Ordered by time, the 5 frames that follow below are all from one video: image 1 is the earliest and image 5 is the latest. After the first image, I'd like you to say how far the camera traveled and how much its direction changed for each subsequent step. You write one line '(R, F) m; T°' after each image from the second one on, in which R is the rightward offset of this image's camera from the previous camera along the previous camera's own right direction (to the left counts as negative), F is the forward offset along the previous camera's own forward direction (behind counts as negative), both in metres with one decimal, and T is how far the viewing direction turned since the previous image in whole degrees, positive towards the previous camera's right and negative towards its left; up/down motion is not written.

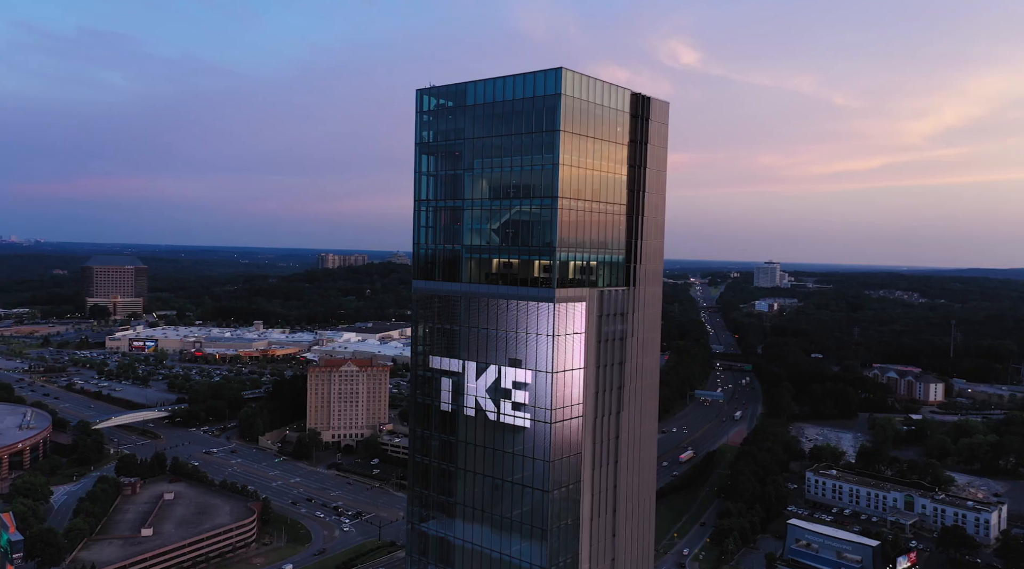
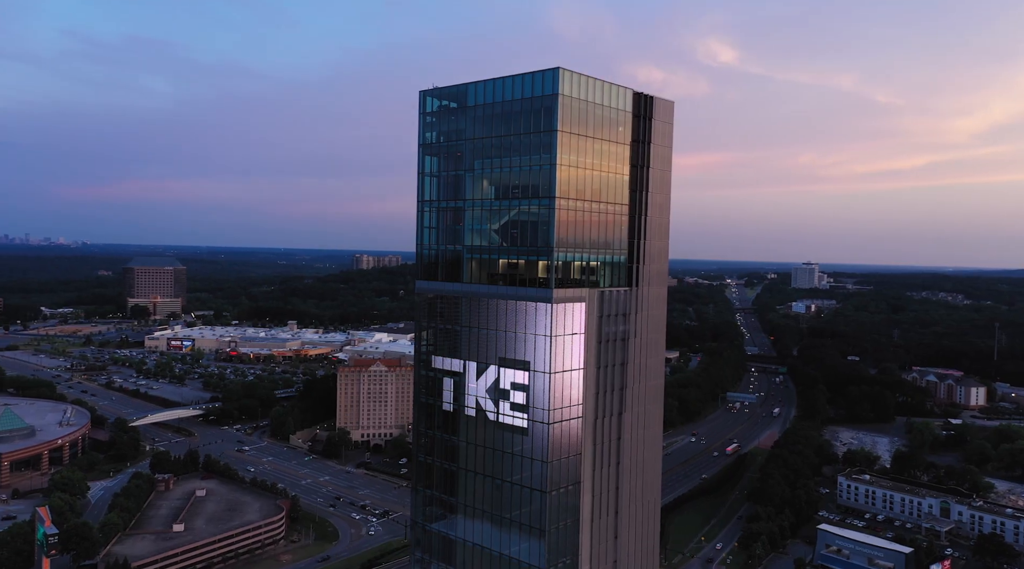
(+2.5, -0.1) m; -3°
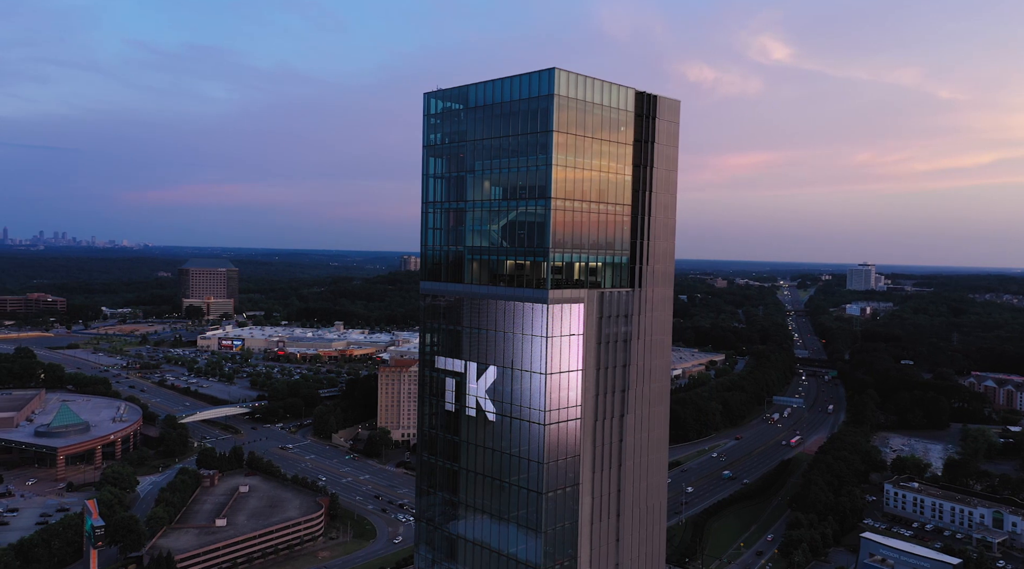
(+3.6, 0.0) m; -4°
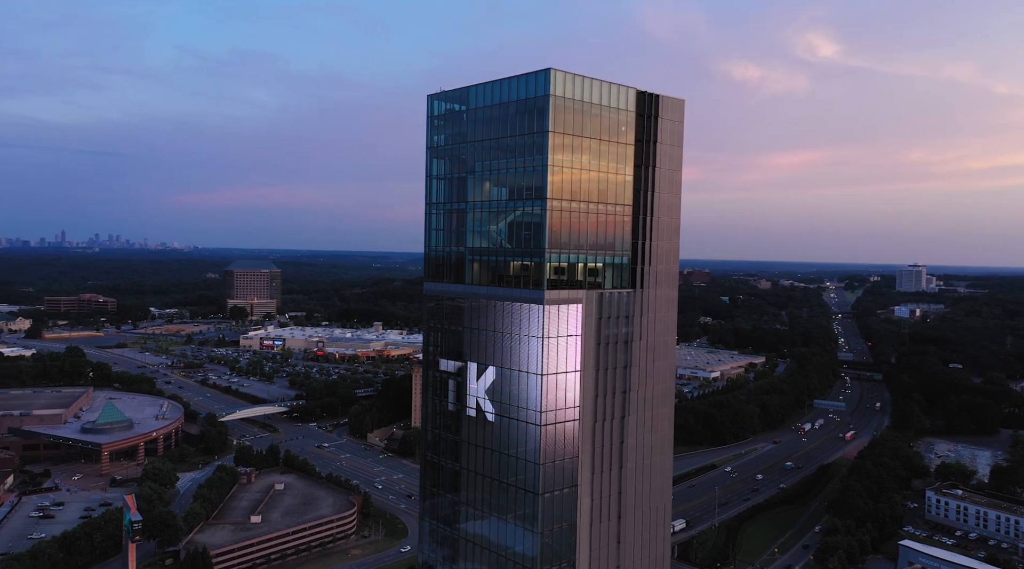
(+3.1, +0.1) m; -4°
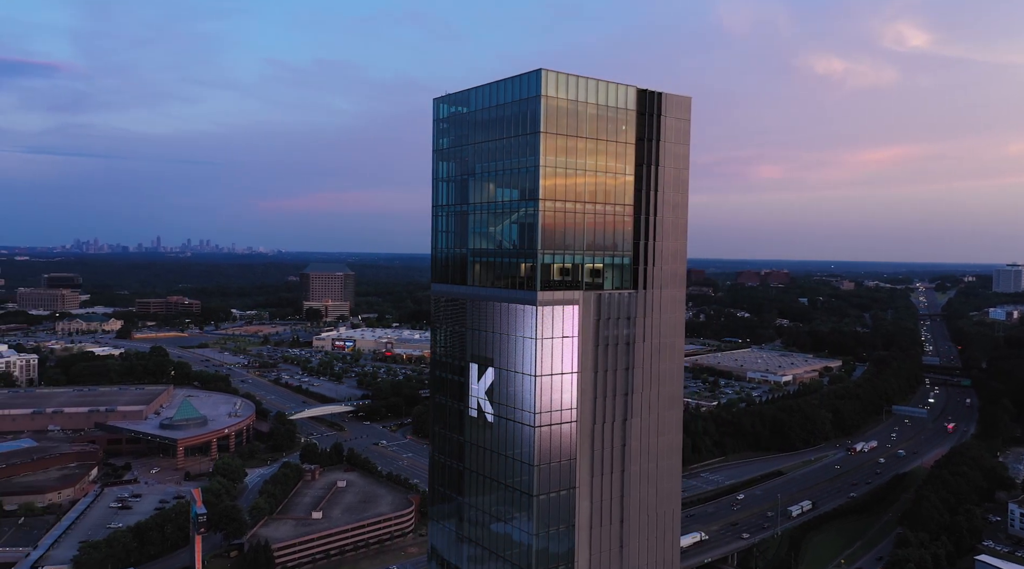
(+5.5, +0.7) m; -7°
